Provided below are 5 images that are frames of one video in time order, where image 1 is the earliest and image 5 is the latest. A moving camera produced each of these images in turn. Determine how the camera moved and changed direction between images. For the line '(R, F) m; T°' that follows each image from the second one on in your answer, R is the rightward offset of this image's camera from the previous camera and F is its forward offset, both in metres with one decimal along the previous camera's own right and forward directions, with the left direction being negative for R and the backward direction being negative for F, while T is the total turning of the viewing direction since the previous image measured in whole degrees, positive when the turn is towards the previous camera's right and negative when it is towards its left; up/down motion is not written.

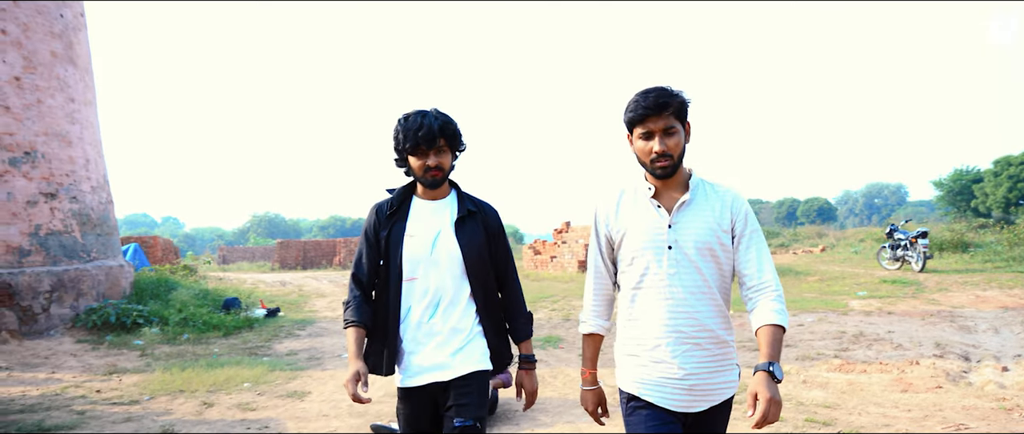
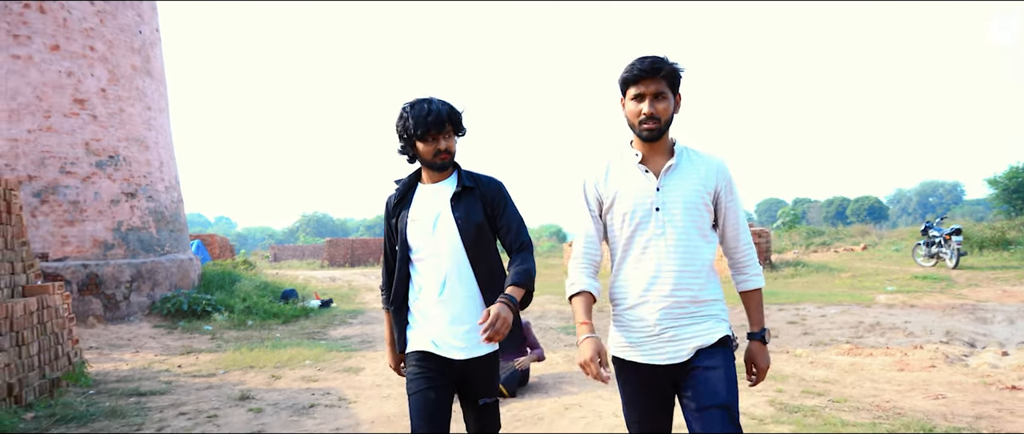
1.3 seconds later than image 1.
(+0.1, -0.6) m; -4°
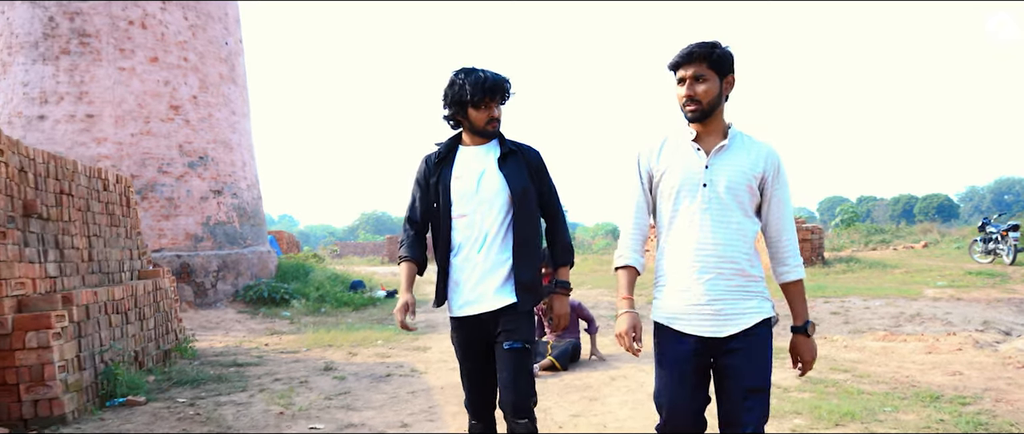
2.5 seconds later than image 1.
(0.0, -0.6) m; -5°
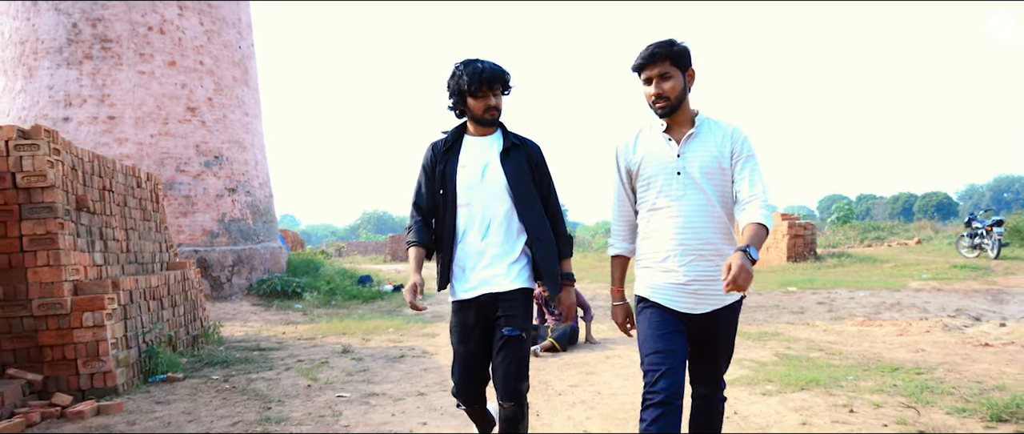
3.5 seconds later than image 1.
(0.0, -0.5) m; 0°
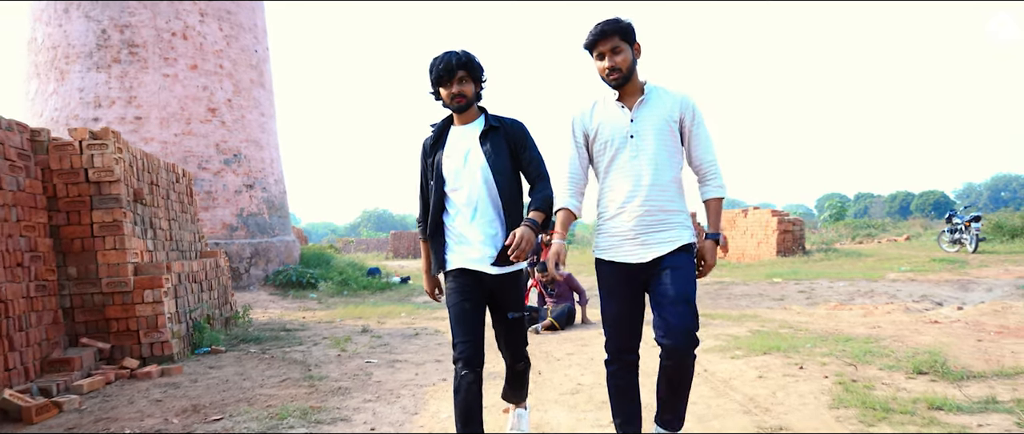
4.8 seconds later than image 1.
(0.0, -0.7) m; 0°
